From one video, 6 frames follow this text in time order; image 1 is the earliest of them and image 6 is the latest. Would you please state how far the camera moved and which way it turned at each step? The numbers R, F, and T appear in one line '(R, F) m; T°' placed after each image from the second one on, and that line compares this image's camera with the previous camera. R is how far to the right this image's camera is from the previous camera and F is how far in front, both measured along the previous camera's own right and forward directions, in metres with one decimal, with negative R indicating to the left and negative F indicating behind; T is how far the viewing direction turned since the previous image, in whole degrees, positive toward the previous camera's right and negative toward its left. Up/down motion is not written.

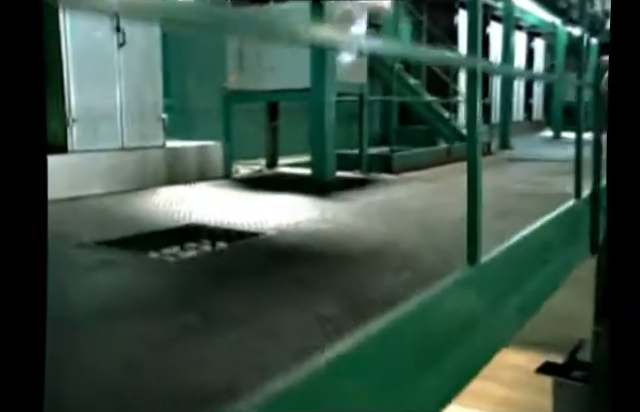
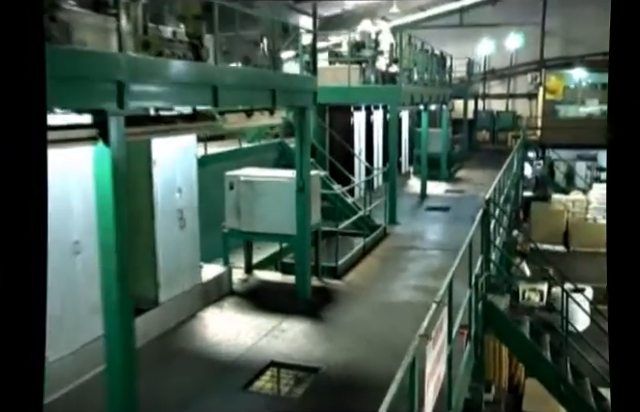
(-1.3, -2.7) m; +10°
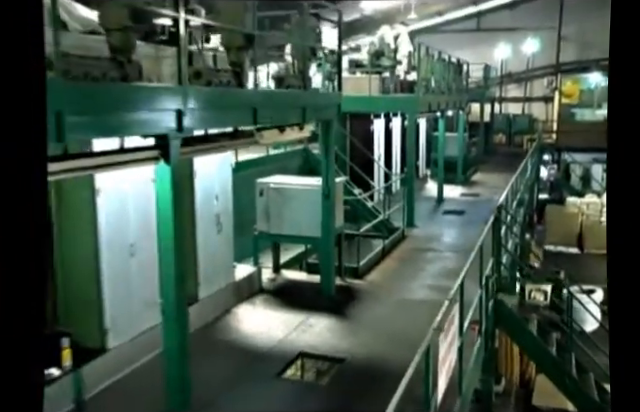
(-0.1, -0.8) m; -1°
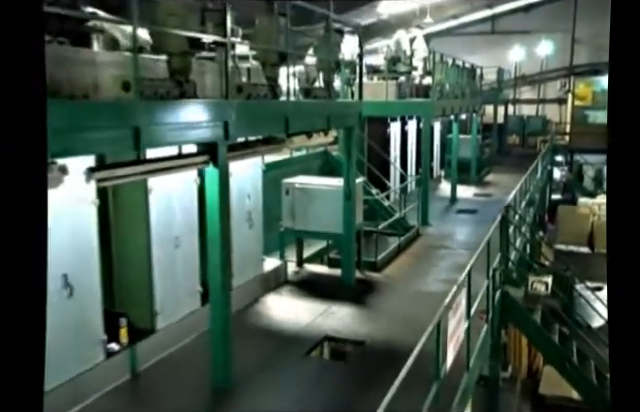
(-0.1, -0.9) m; -1°
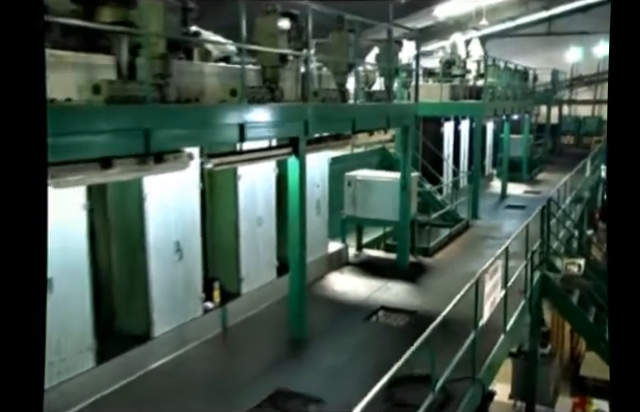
(-0.1, -1.4) m; -5°
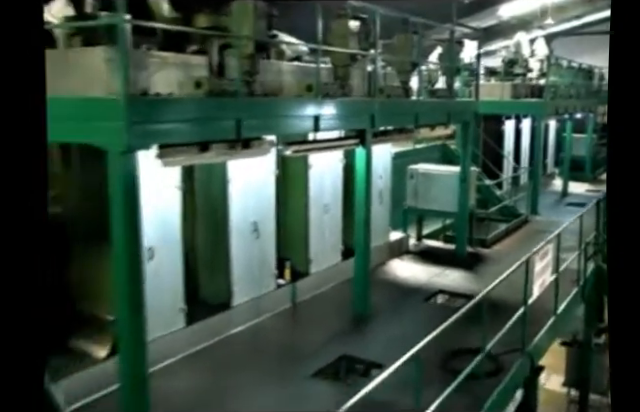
(0.0, -0.8) m; -5°
